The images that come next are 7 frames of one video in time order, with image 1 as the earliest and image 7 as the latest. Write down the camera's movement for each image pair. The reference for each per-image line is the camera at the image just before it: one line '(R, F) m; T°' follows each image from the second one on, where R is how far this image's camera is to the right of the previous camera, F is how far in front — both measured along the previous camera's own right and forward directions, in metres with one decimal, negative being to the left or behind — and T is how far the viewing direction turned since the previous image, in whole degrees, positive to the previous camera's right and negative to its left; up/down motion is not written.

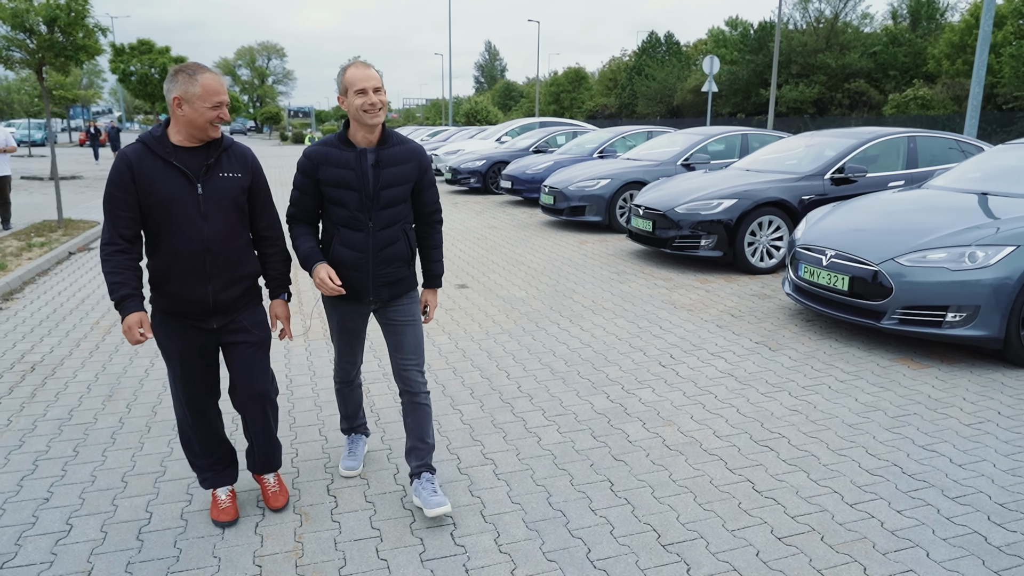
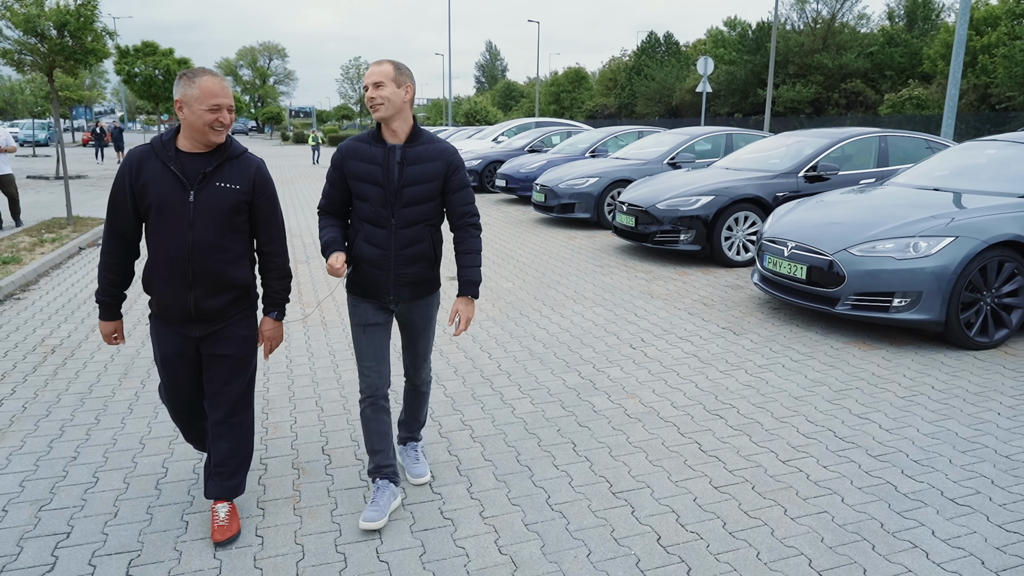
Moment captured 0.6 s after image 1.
(+0.1, -0.4) m; 0°
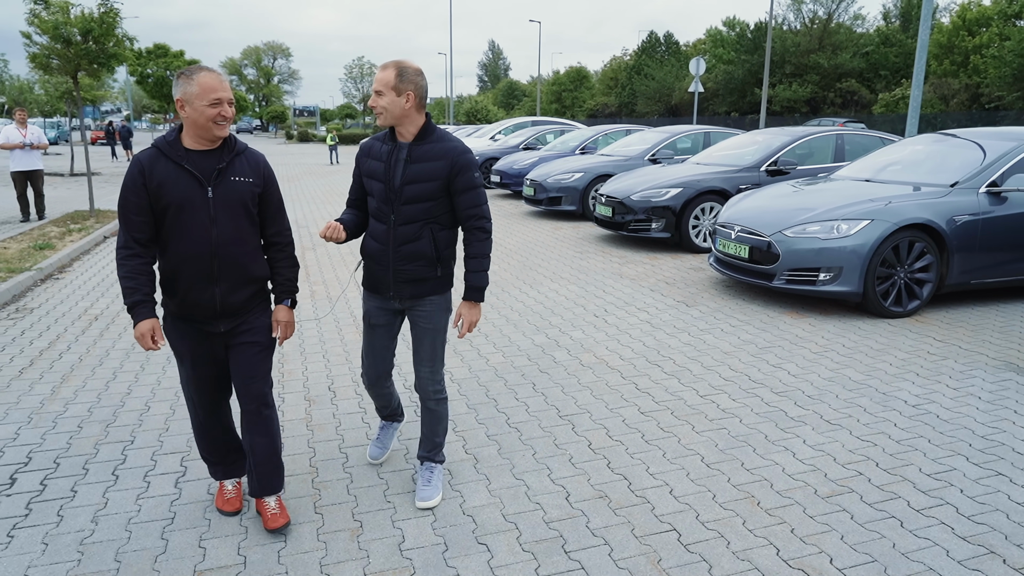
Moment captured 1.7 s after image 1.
(+0.2, -0.9) m; 0°
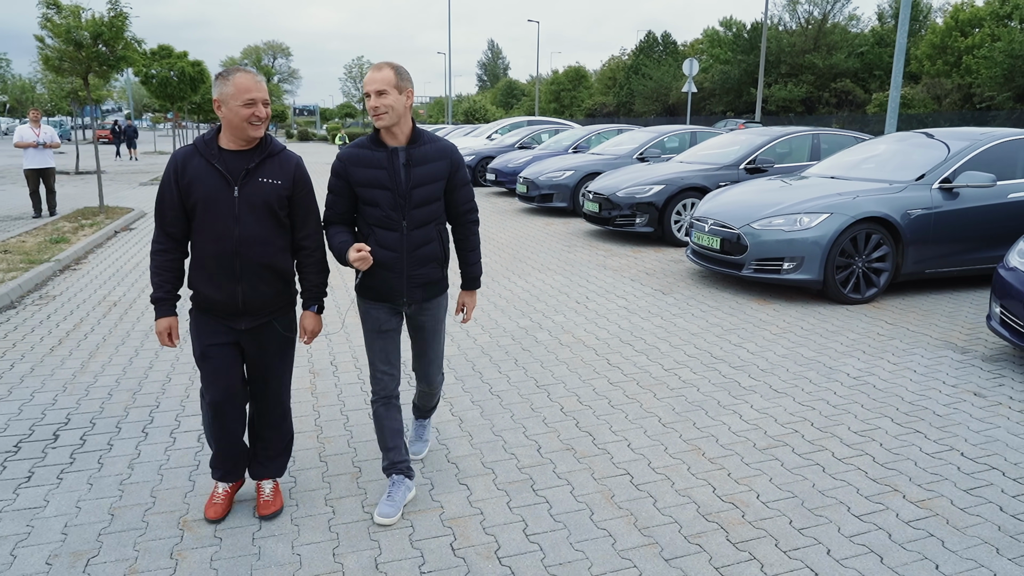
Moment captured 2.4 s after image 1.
(+0.1, -0.5) m; 0°
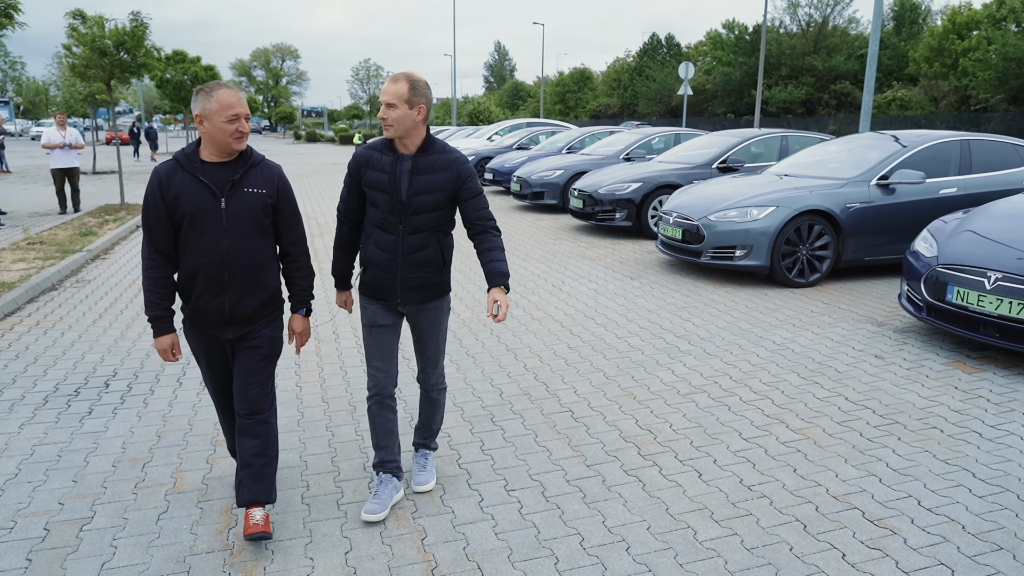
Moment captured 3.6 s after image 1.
(+0.3, -0.8) m; -1°
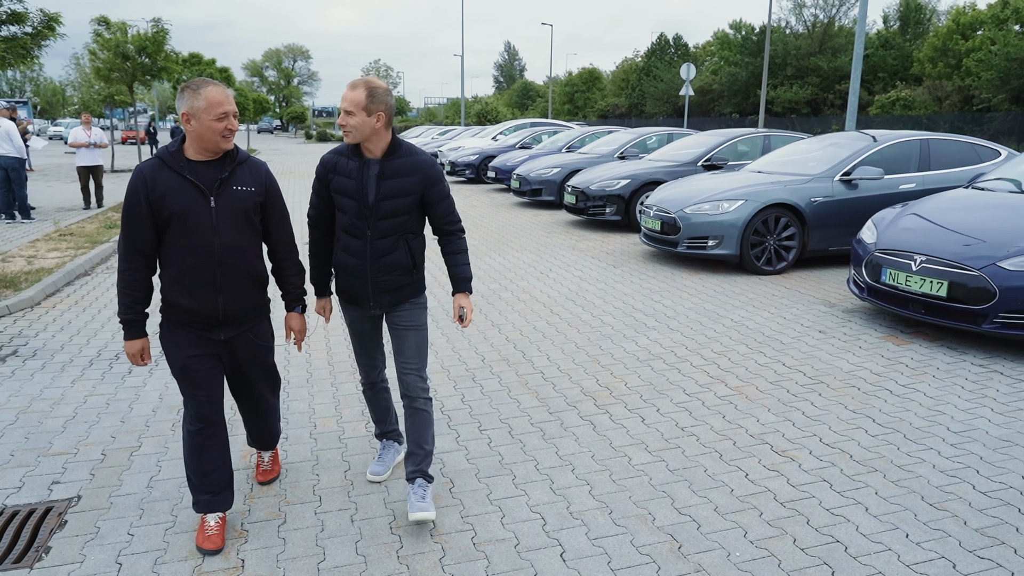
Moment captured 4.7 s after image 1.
(+0.2, -0.7) m; -1°
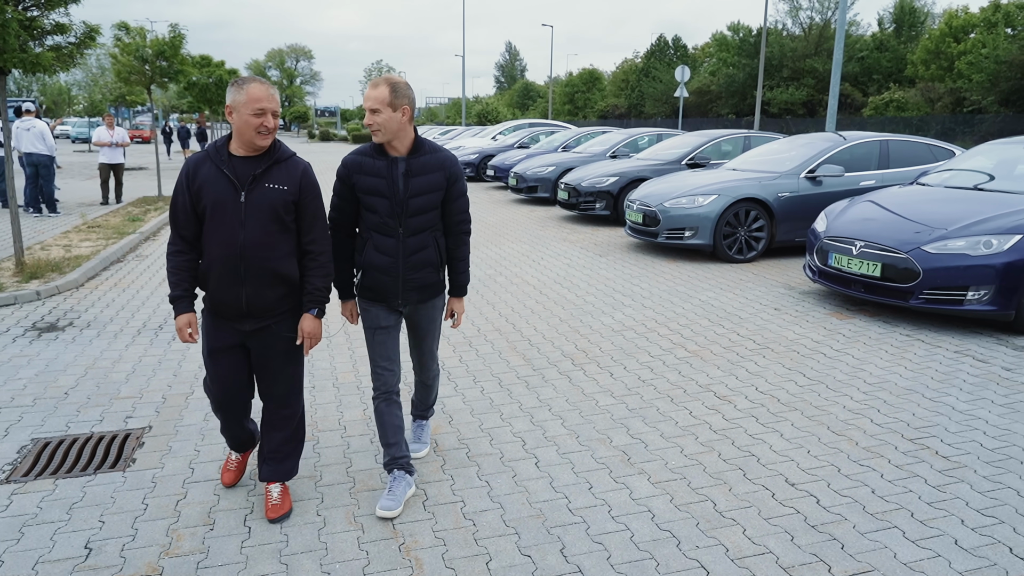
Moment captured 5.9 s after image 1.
(+0.1, -0.8) m; 0°
